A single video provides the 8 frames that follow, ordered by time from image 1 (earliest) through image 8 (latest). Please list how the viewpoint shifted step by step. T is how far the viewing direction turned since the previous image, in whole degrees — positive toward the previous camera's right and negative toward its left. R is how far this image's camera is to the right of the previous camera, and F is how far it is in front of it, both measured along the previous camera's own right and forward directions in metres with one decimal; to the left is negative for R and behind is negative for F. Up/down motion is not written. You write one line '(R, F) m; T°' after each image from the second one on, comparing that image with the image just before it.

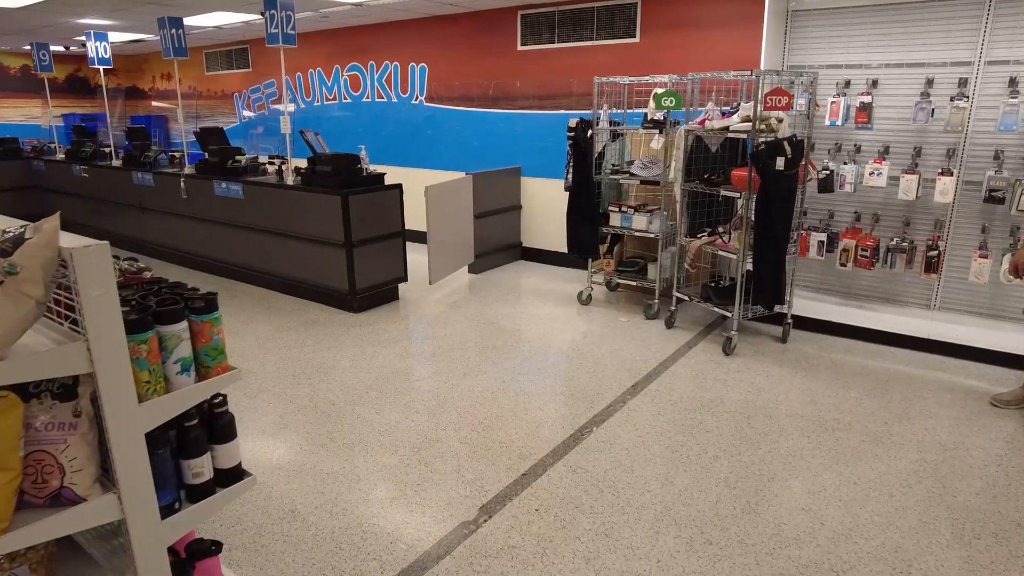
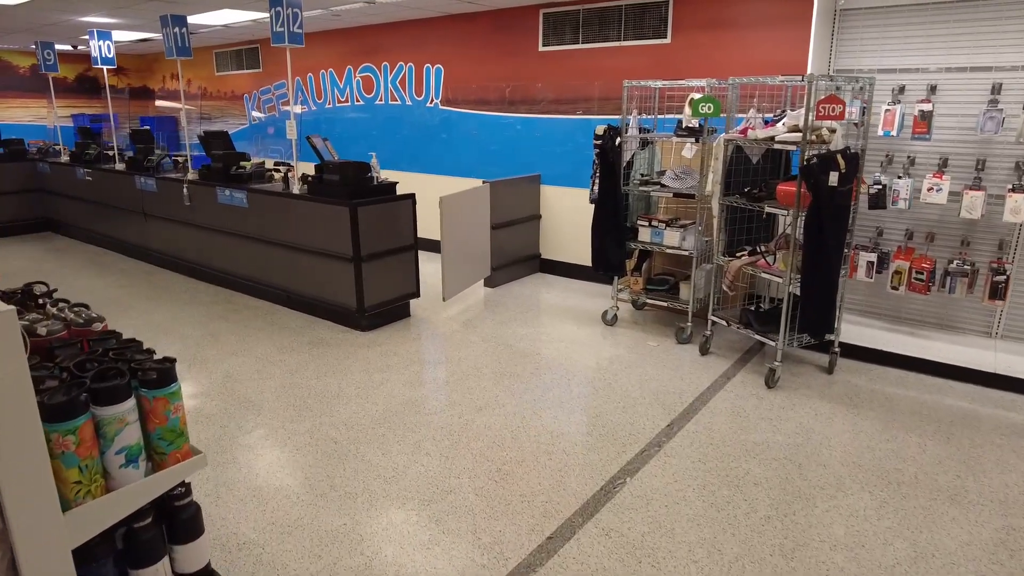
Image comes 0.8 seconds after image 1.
(0.0, +0.3) m; -1°
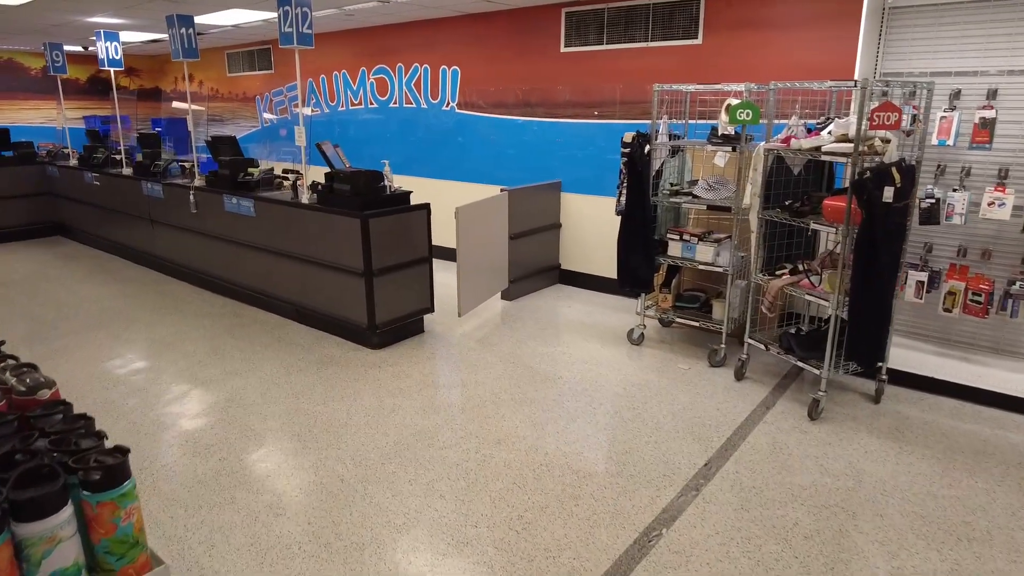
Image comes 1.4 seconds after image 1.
(0.0, +0.3) m; -1°
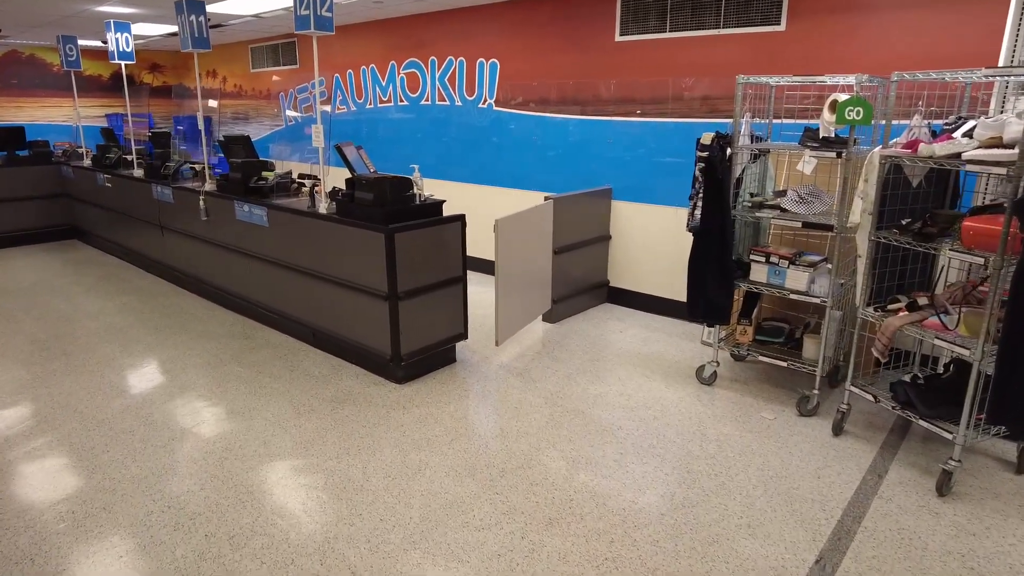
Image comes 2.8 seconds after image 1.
(-0.1, +0.6) m; -2°
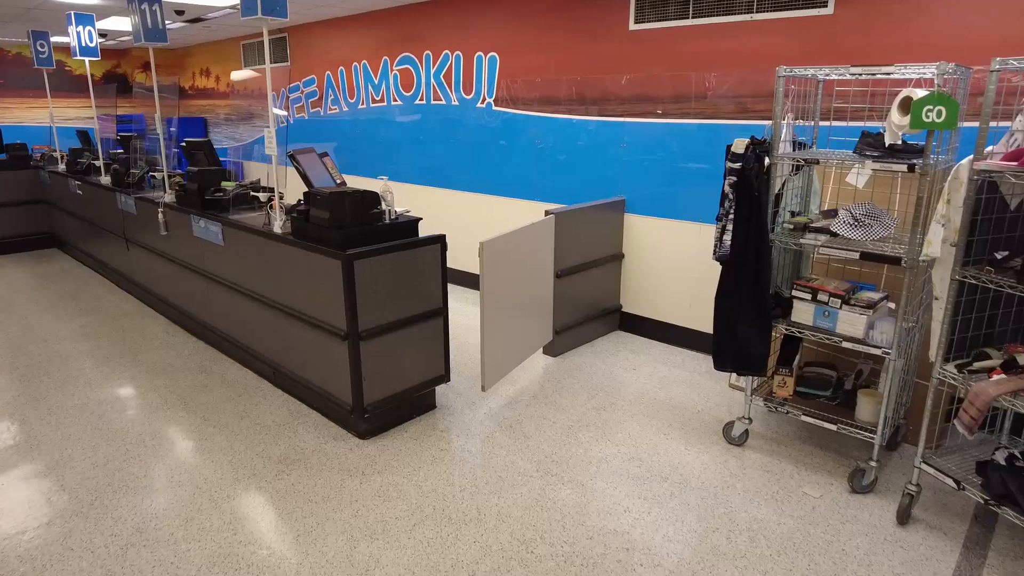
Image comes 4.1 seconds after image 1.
(+0.2, +0.6) m; -2°
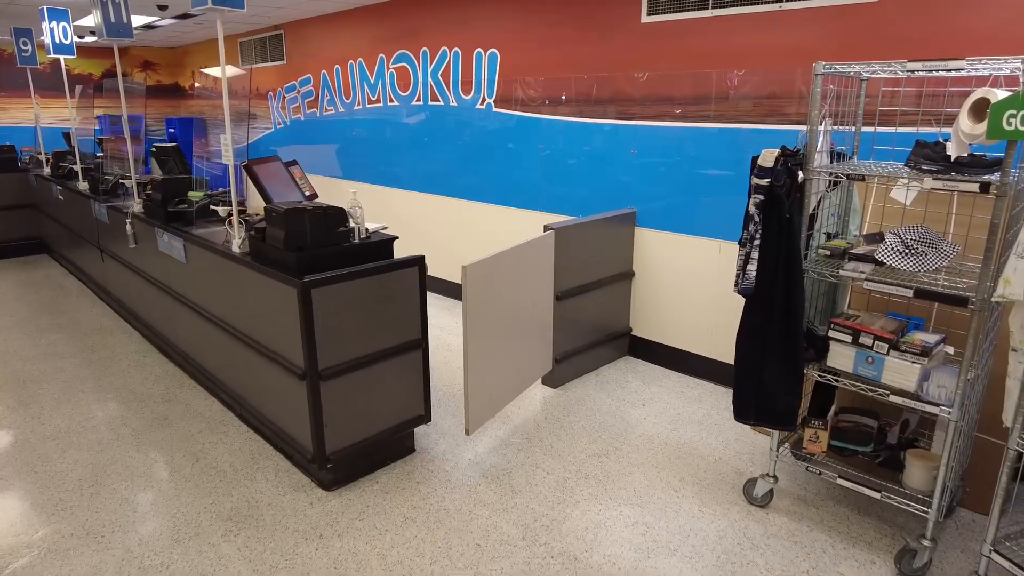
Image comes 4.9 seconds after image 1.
(+0.1, +0.4) m; -2°
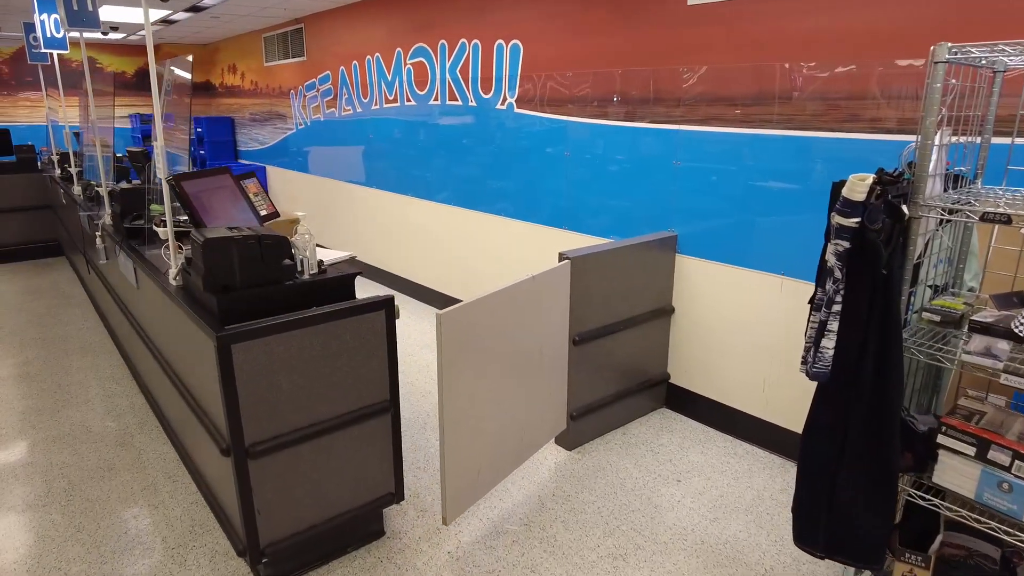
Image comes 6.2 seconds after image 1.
(+0.2, +0.6) m; -5°
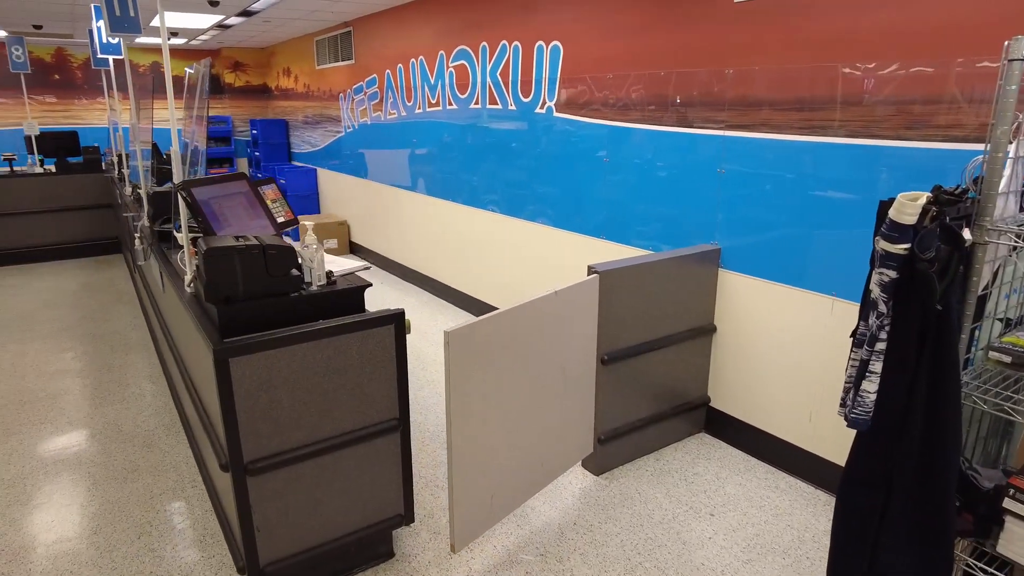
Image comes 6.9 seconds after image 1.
(+0.1, +0.1) m; -5°
